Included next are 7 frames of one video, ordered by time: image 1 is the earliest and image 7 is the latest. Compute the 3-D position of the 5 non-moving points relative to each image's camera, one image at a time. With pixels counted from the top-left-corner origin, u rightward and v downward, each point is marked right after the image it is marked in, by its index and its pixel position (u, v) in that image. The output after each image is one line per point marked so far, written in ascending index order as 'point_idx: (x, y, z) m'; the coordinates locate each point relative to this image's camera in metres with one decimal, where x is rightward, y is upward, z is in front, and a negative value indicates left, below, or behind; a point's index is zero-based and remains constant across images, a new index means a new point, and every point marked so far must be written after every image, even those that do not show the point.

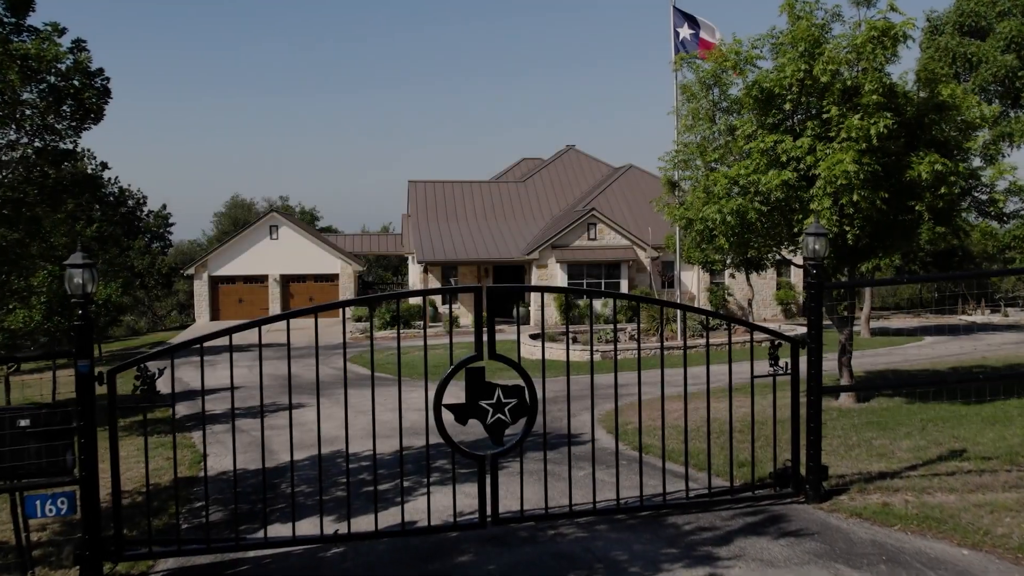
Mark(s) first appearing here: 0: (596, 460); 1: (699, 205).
0: (+0.9, -1.8, +8.2) m
1: (+2.4, +1.0, +9.7) m
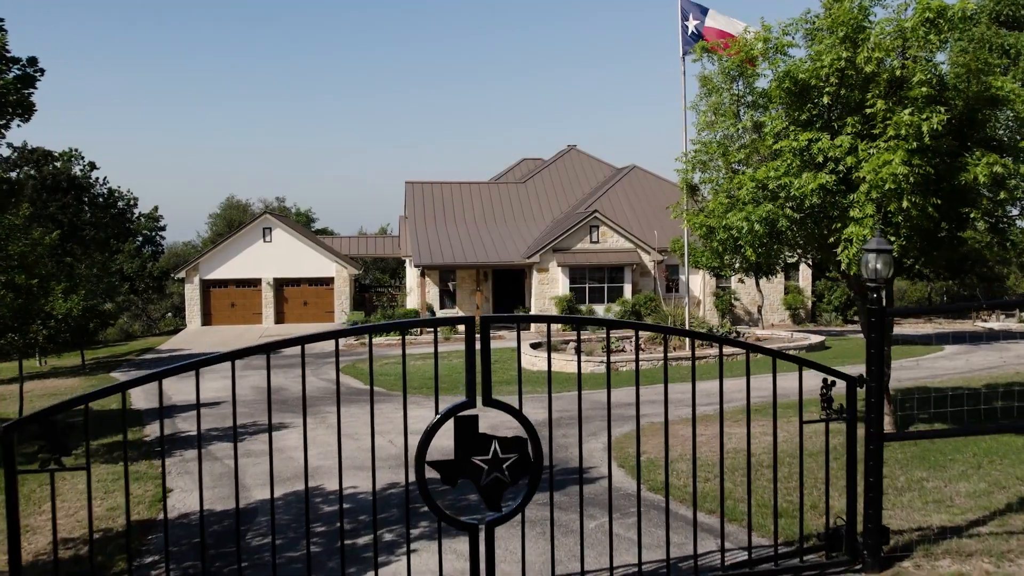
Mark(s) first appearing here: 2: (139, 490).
0: (+0.9, -2.0, +7.1) m
1: (+2.4, +0.9, +8.7) m
2: (-4.5, -2.5, +9.2) m
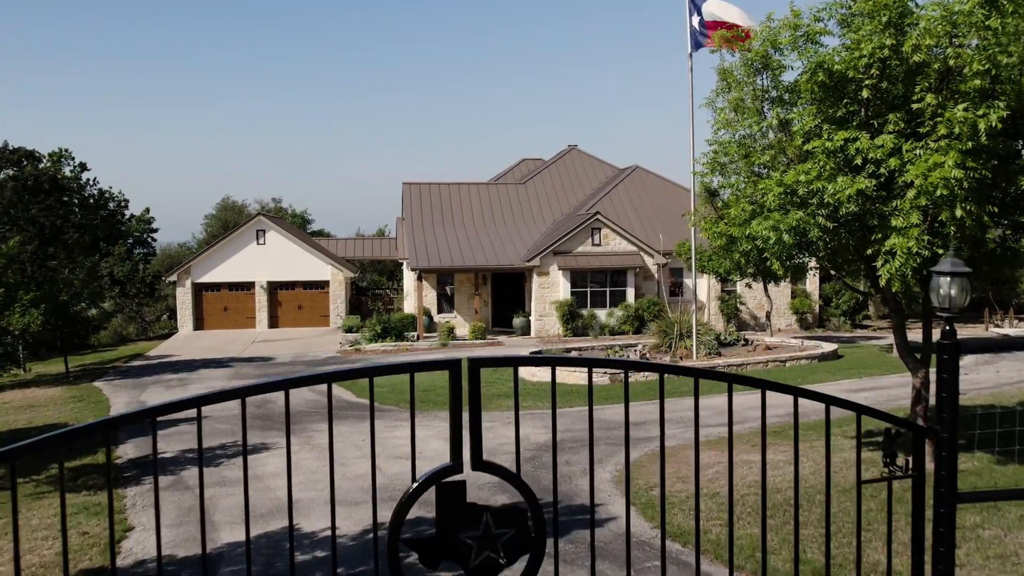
0: (+0.9, -2.2, +6.2) m
1: (+2.4, +0.7, +7.8) m
2: (-4.5, -2.6, +8.3) m
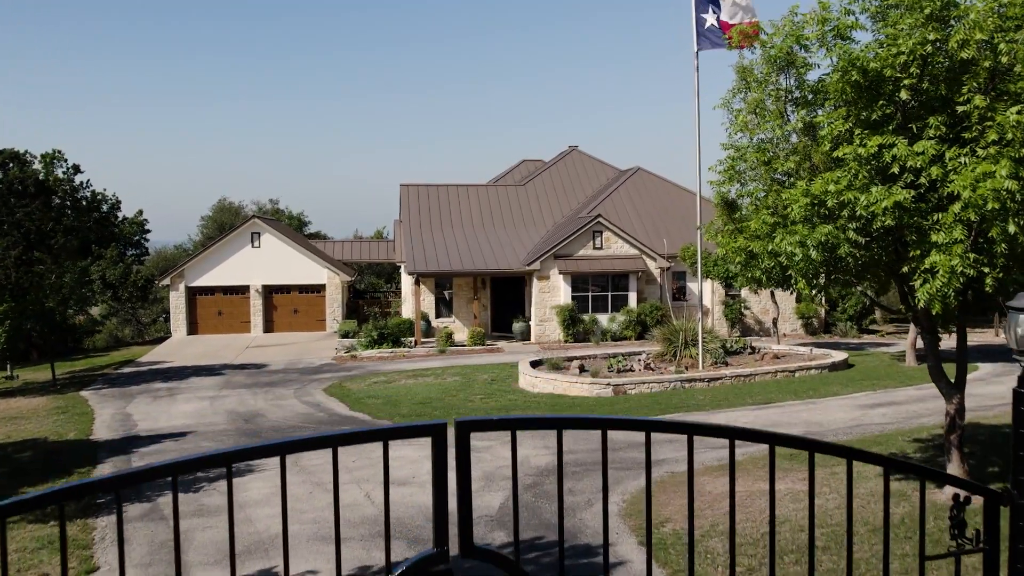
0: (+0.9, -2.4, +5.5) m
1: (+2.3, +0.5, +7.1) m
2: (-4.5, -2.8, +7.6) m
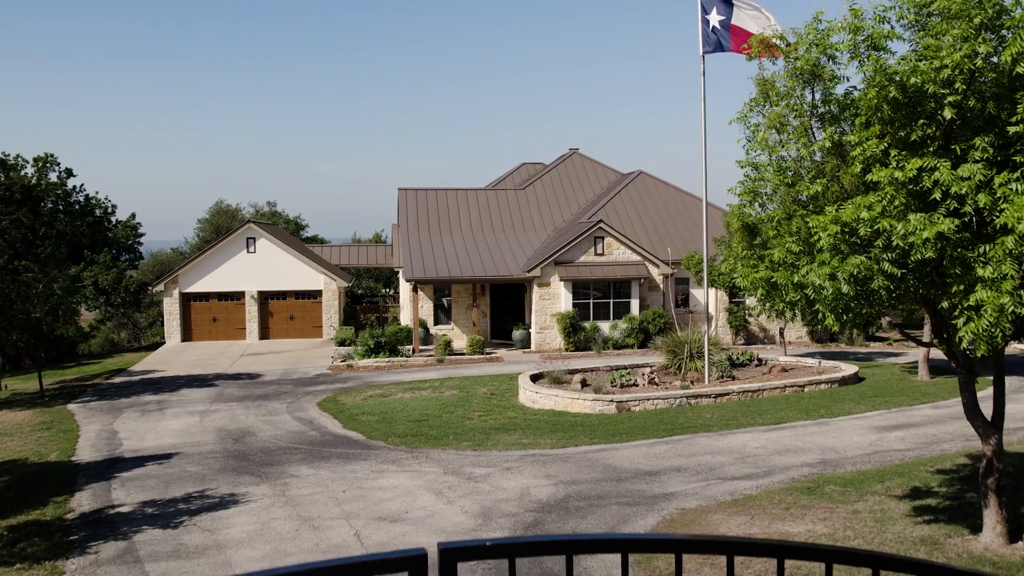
0: (+0.9, -2.7, +4.9) m
1: (+2.3, +0.2, +6.5) m
2: (-4.5, -3.1, +7.0) m
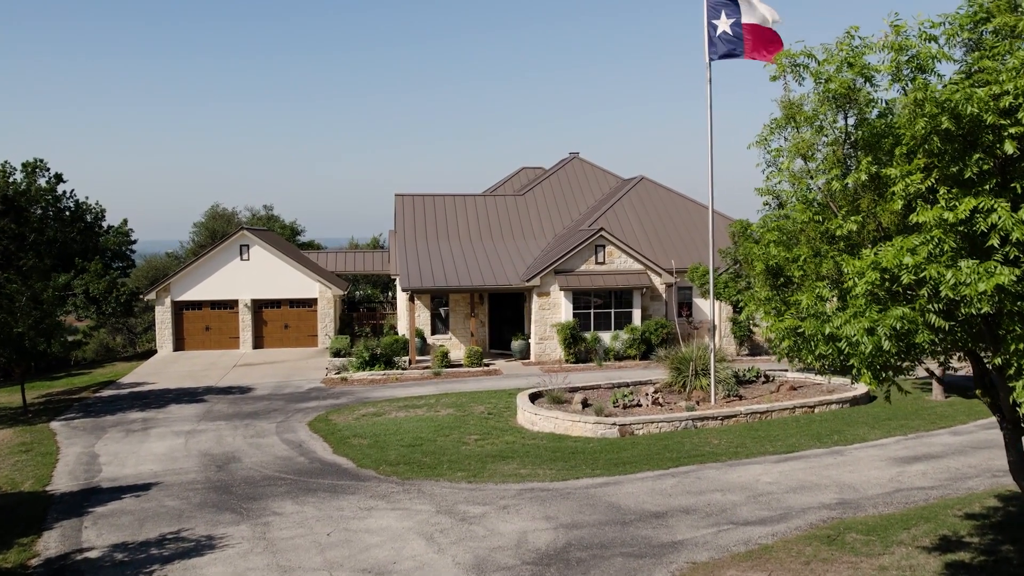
0: (+0.8, -3.0, +4.2) m
1: (+2.3, -0.2, +5.7) m
2: (-4.6, -3.5, +6.3) m
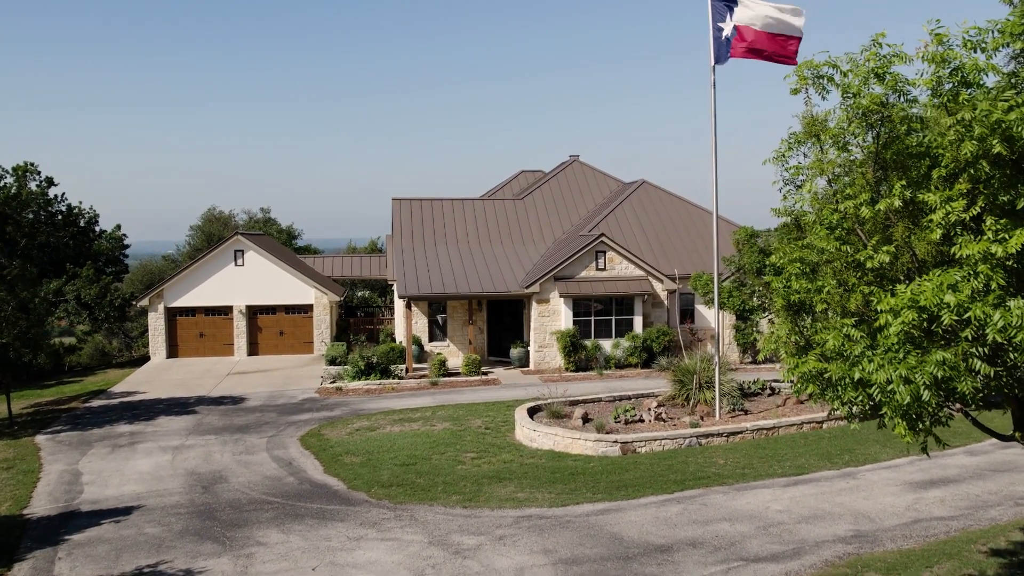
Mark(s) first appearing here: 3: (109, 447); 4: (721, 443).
0: (+0.8, -3.3, +3.6) m
1: (+2.2, -0.4, +5.2) m
2: (-4.6, -3.7, +5.7) m
3: (-9.8, -3.8, +18.5) m
4: (+4.3, -3.2, +15.6) m
